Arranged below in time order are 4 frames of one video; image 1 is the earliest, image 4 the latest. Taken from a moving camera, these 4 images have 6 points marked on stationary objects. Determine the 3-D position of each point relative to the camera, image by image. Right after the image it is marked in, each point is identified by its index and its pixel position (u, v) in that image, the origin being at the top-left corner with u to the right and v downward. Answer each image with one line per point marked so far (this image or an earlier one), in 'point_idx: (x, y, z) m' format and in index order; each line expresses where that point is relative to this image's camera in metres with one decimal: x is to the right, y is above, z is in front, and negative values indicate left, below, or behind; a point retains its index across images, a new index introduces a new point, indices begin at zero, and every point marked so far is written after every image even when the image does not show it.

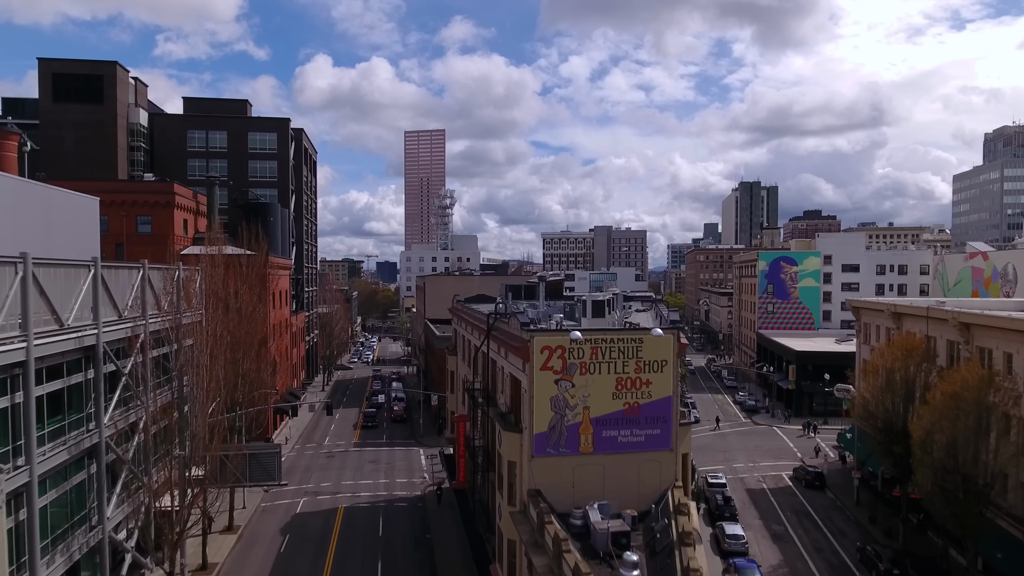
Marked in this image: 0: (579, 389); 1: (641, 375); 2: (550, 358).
0: (+1.6, -2.4, +15.5) m
1: (+3.1, -2.1, +15.7) m
2: (+0.9, -1.6, +15.2) m
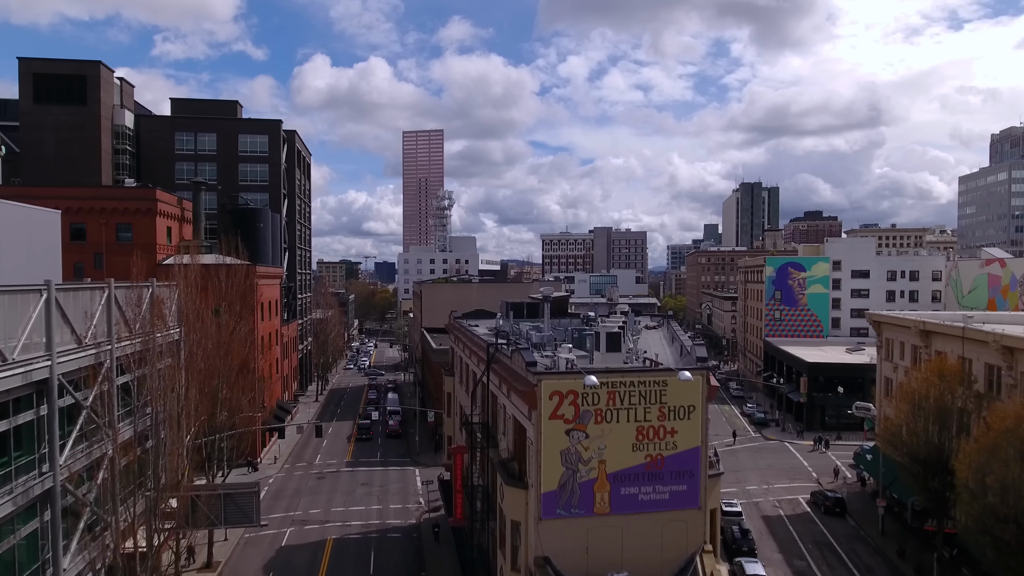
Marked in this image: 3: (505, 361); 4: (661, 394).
0: (+1.7, -3.1, +13.3) m
1: (+3.2, -2.8, +13.6) m
2: (+1.0, -2.3, +13.1) m
3: (-0.2, -1.8, +16.6) m
4: (+3.1, -2.2, +13.5) m
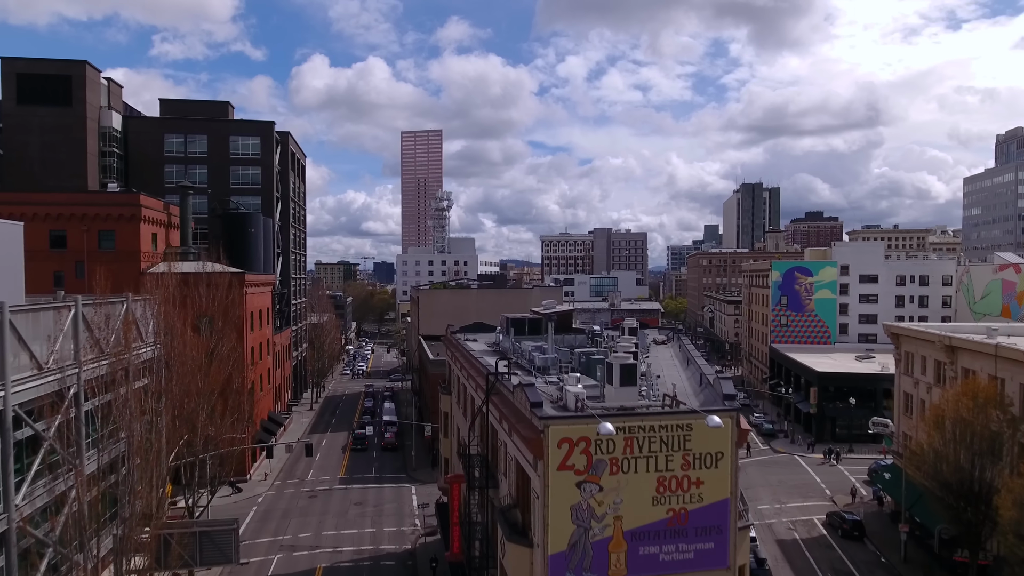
0: (+1.7, -3.6, +11.6) m
1: (+3.2, -3.3, +11.9) m
2: (+1.0, -2.9, +11.4) m
3: (-0.1, -2.4, +14.9) m
4: (+3.1, -2.7, +11.8) m
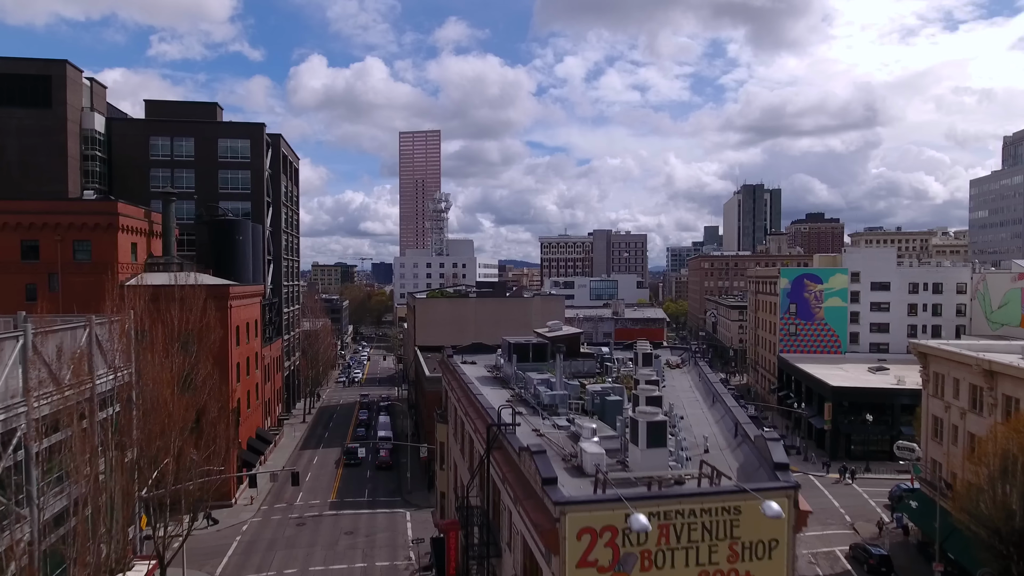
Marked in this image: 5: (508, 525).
0: (+1.8, -4.4, +9.4) m
1: (+3.3, -4.1, +9.7) m
2: (+1.1, -3.6, +9.2) m
3: (0.0, -3.1, +12.7) m
4: (+3.2, -3.5, +9.6) m
5: (-0.1, -4.5, +12.7) m
